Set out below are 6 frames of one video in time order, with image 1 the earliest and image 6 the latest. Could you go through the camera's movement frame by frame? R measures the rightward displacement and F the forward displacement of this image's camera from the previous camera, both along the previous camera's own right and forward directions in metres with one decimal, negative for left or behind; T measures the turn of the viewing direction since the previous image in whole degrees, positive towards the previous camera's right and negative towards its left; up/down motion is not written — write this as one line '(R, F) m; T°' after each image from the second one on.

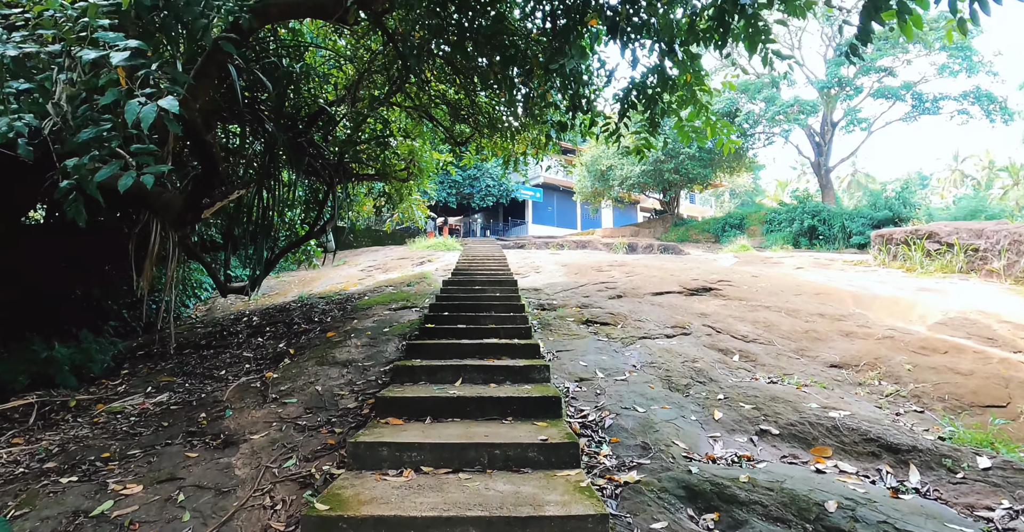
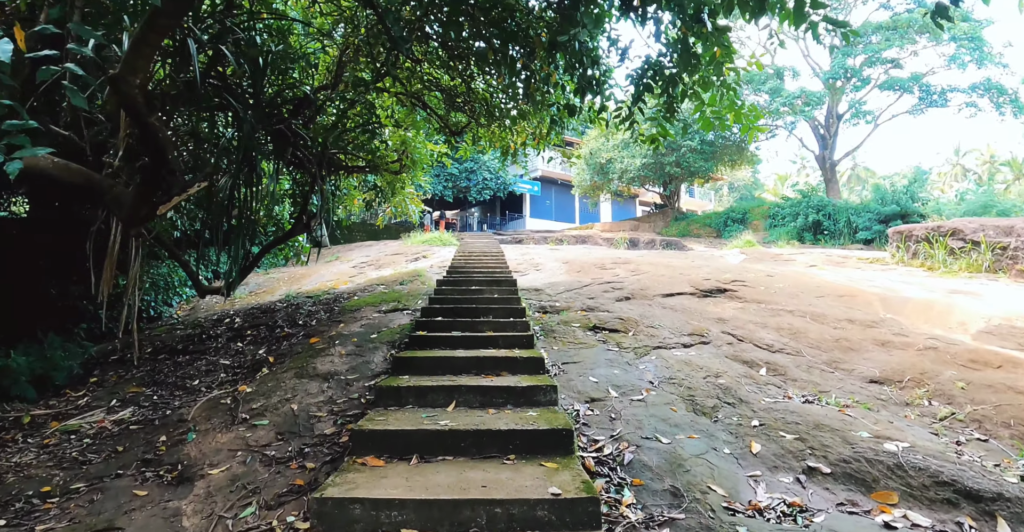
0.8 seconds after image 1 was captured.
(0.0, +0.4) m; 0°
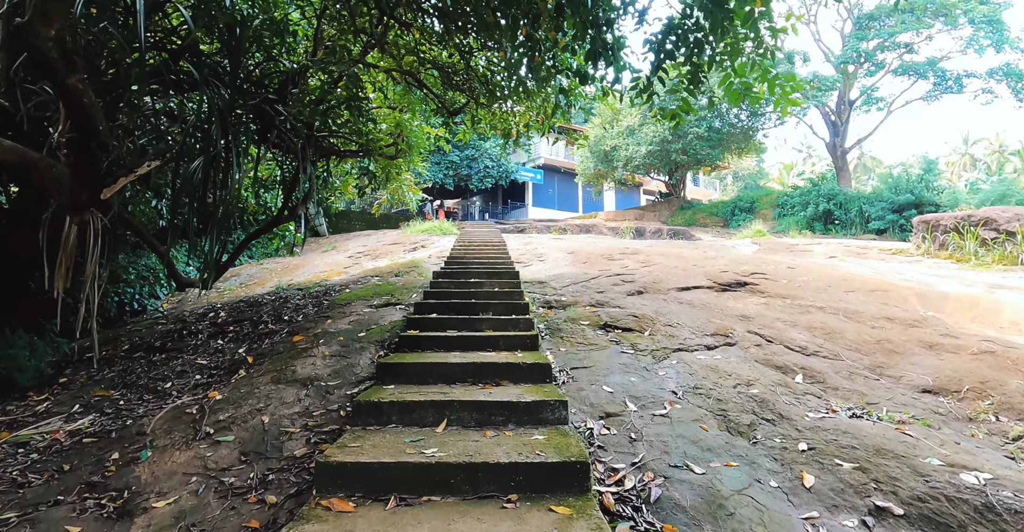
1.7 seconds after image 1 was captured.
(0.0, +0.4) m; 0°
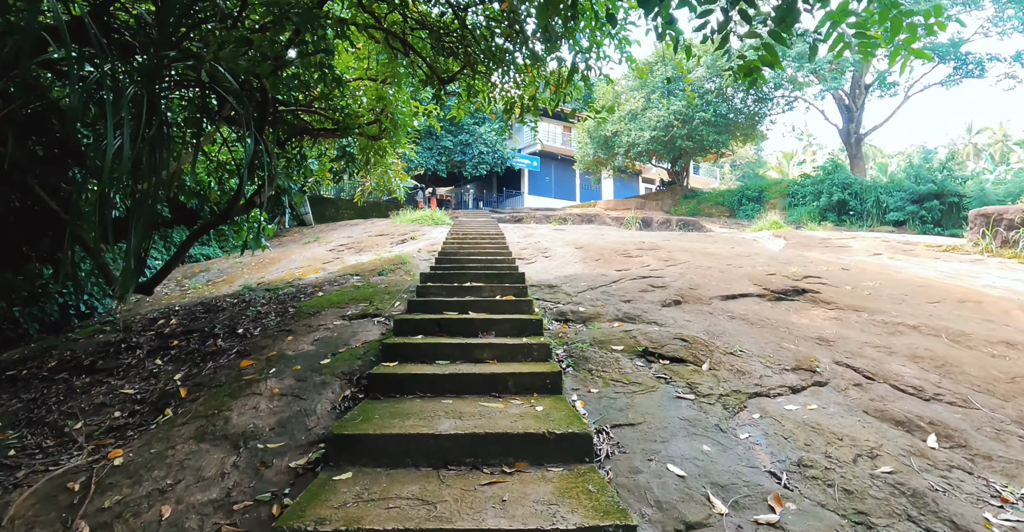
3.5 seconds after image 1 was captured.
(-0.1, +0.9) m; +1°
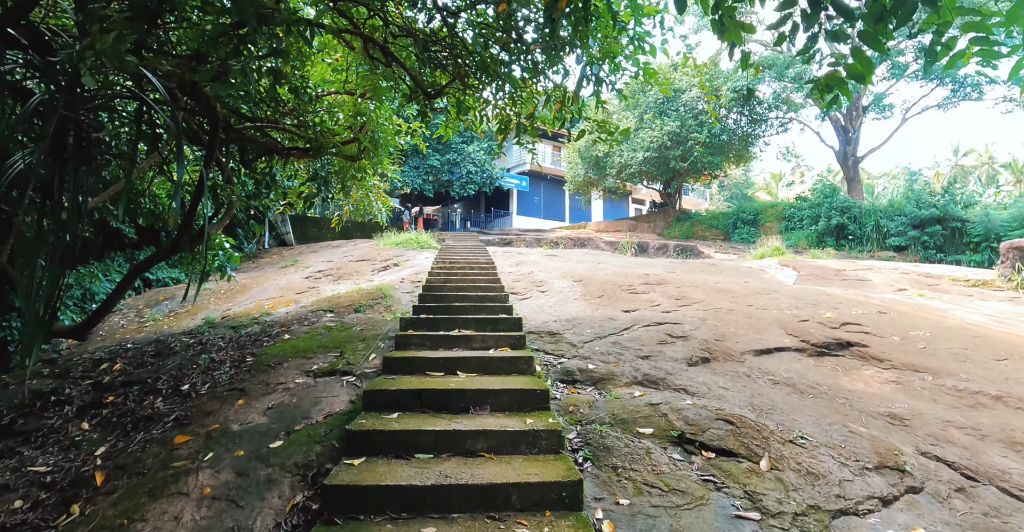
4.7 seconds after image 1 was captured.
(-0.1, +0.6) m; +1°
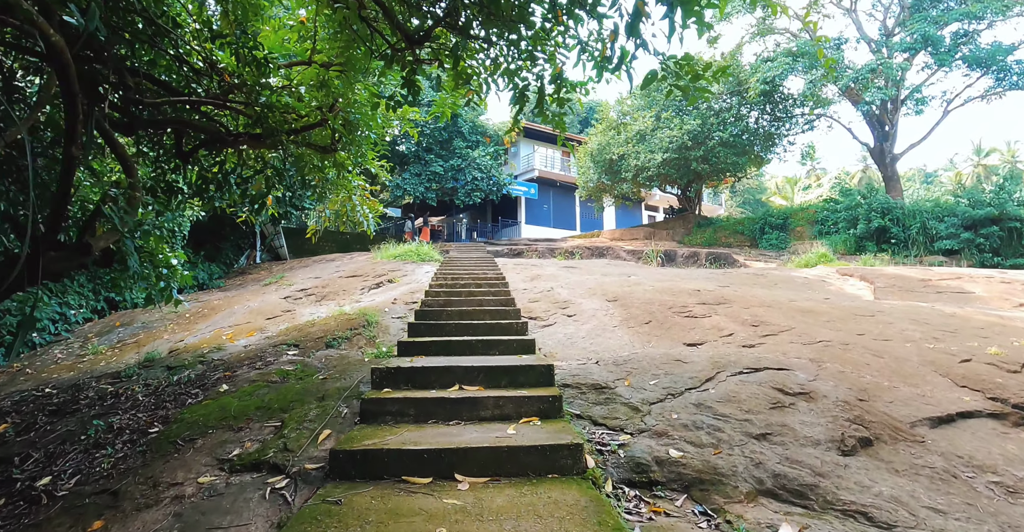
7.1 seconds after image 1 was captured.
(-0.1, +1.2) m; -1°
